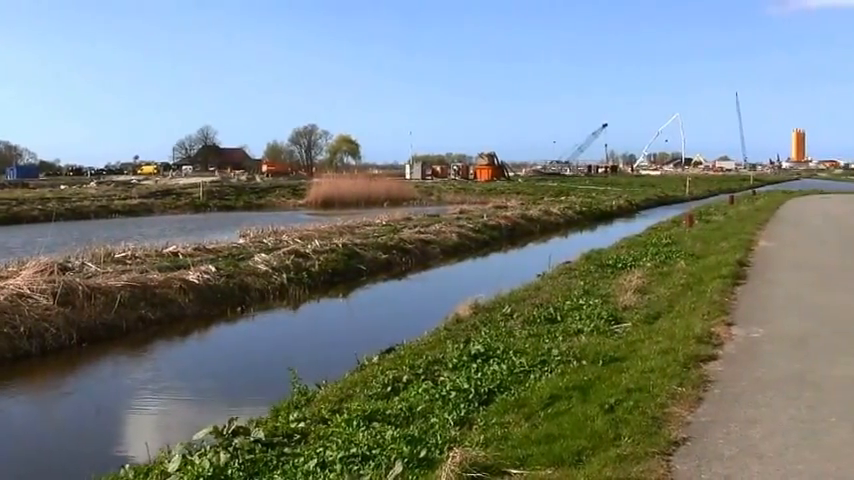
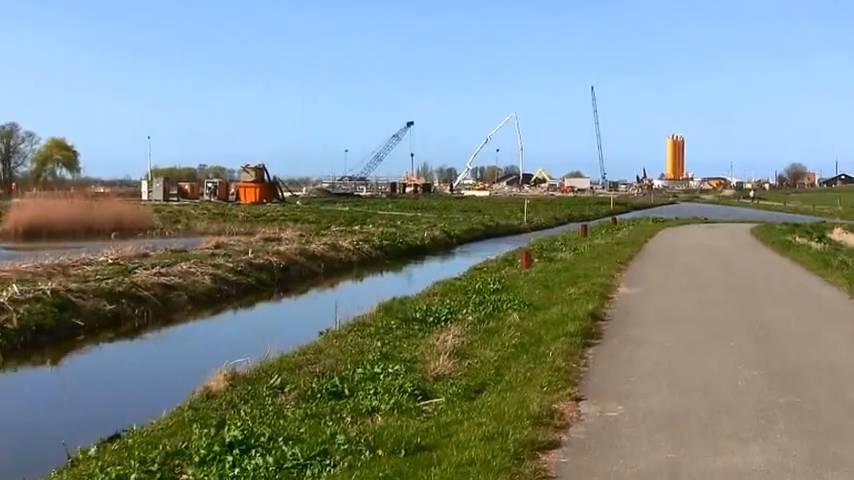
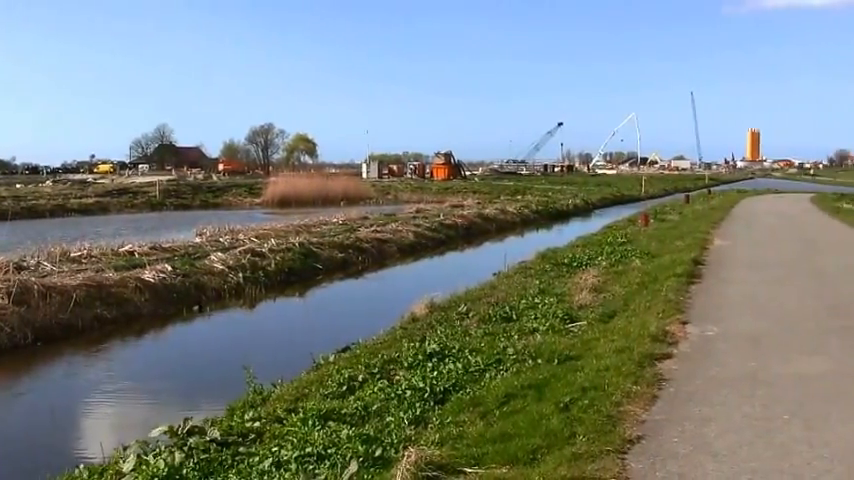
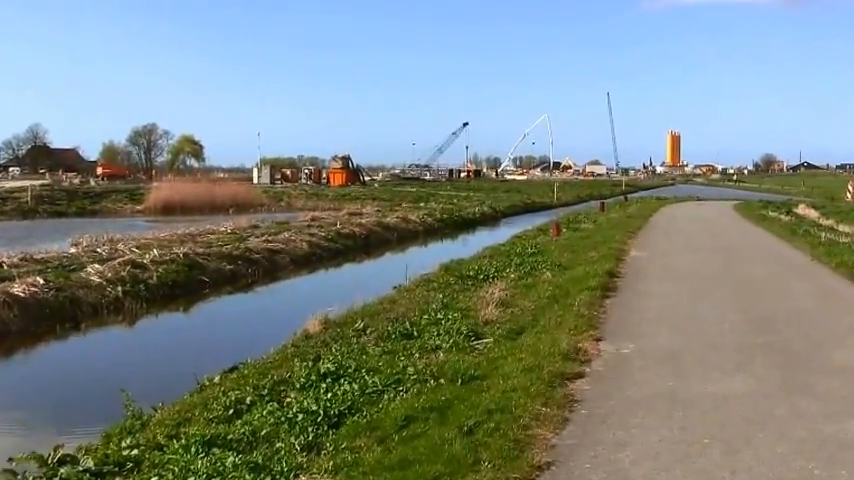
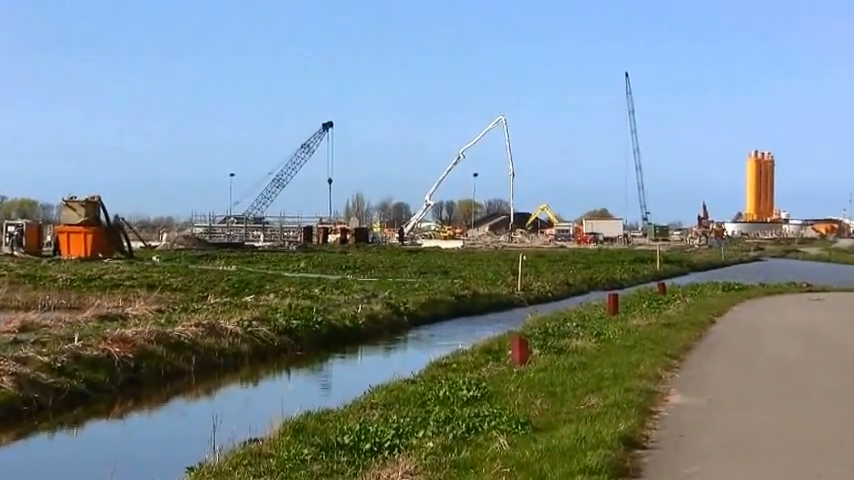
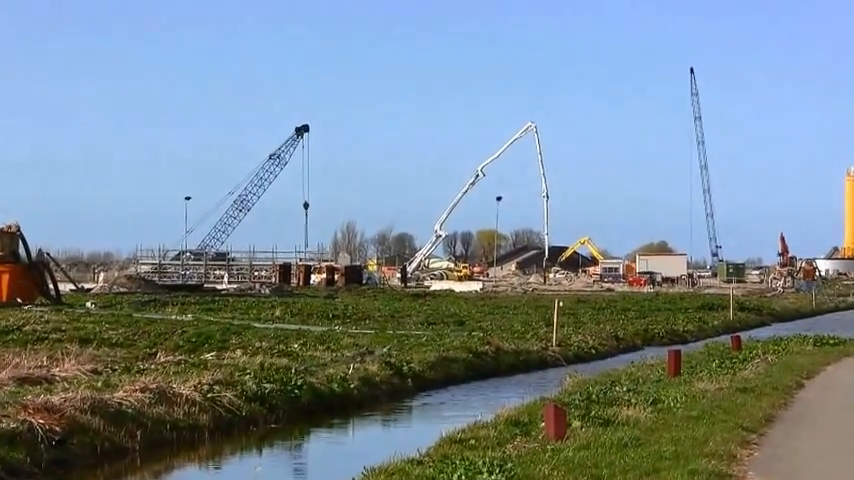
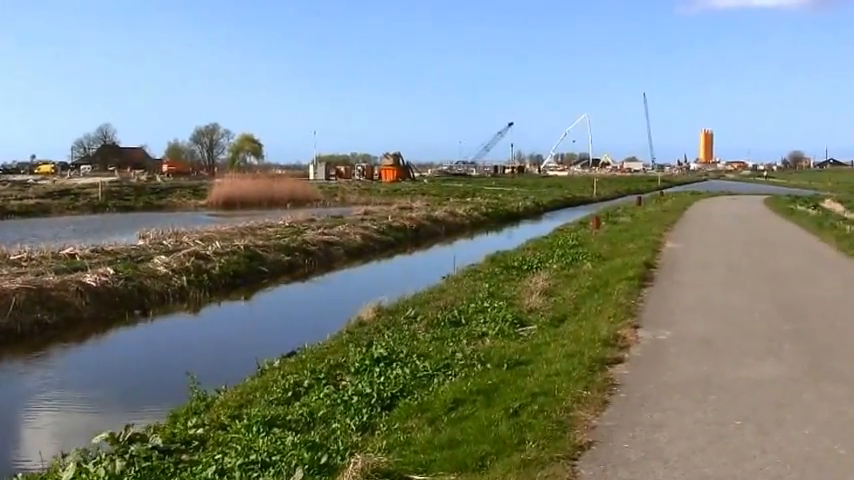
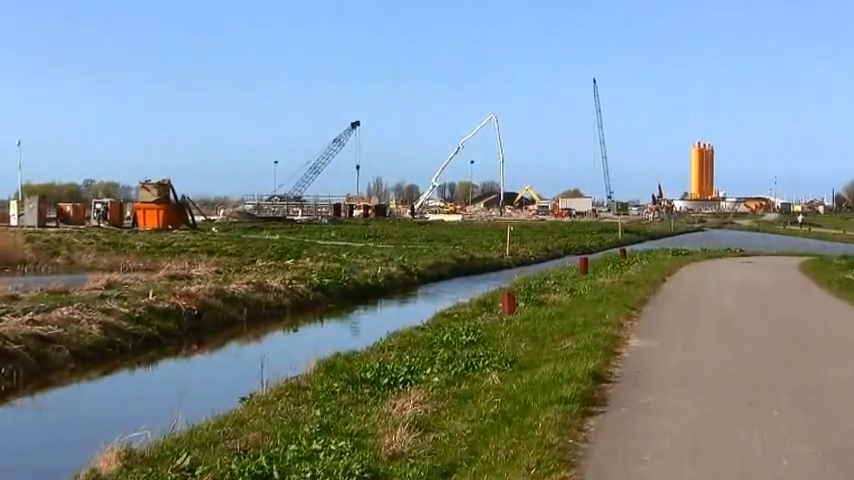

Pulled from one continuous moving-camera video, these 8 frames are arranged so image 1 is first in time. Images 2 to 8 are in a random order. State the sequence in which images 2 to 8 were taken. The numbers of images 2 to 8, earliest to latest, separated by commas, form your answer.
3, 7, 4, 2, 8, 5, 6
